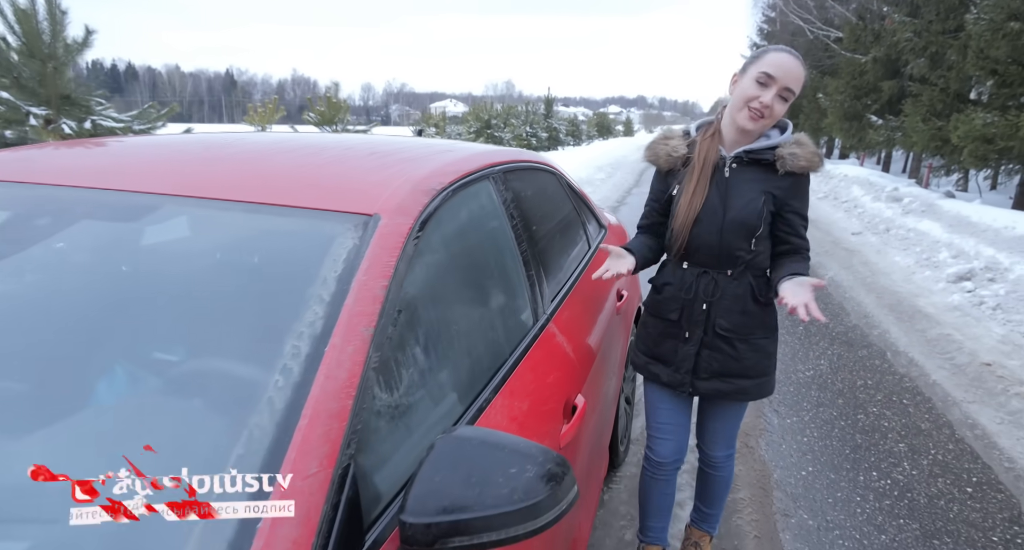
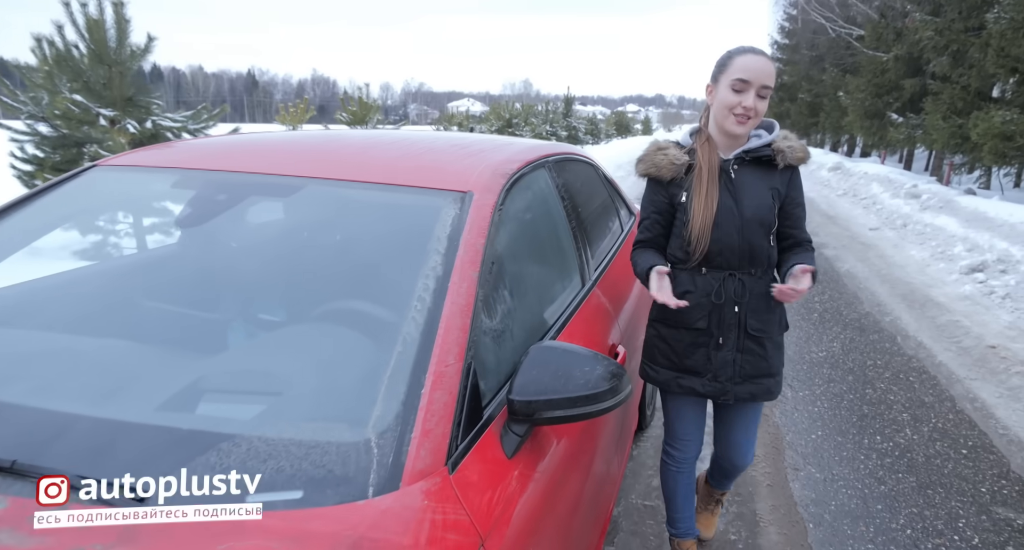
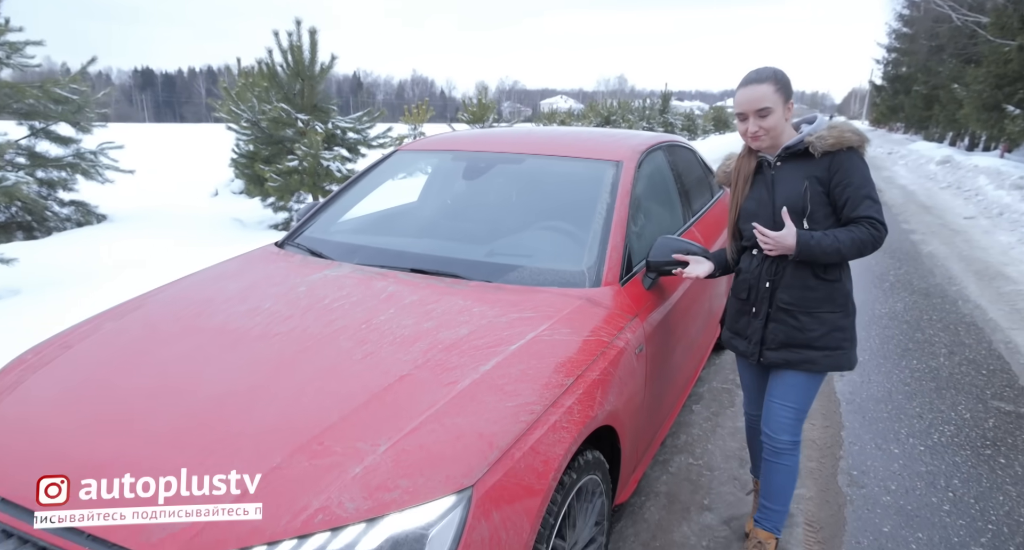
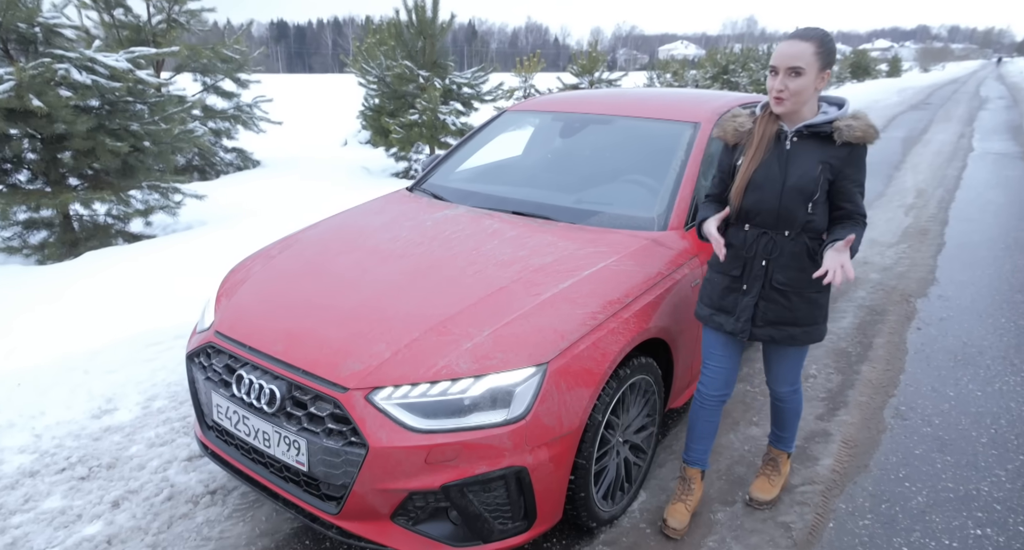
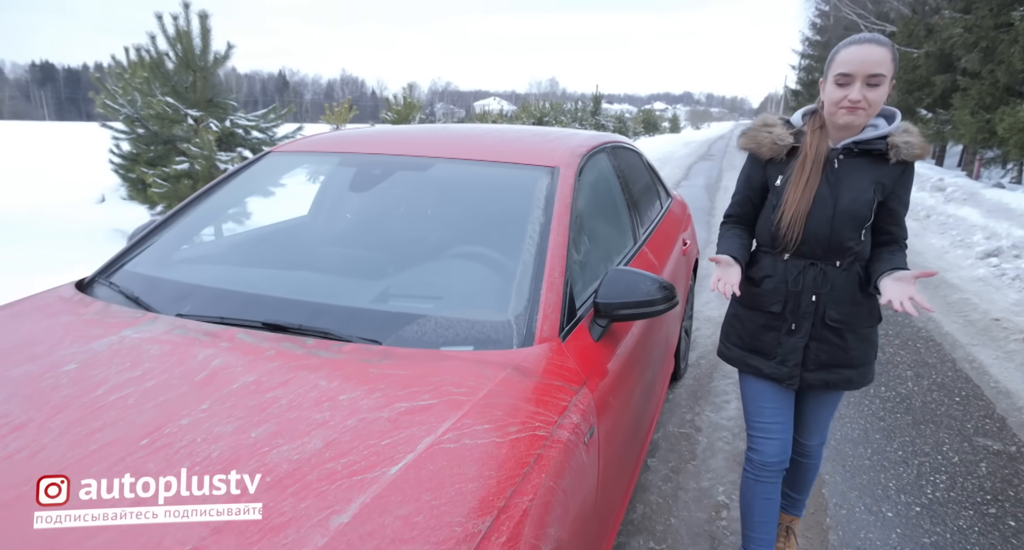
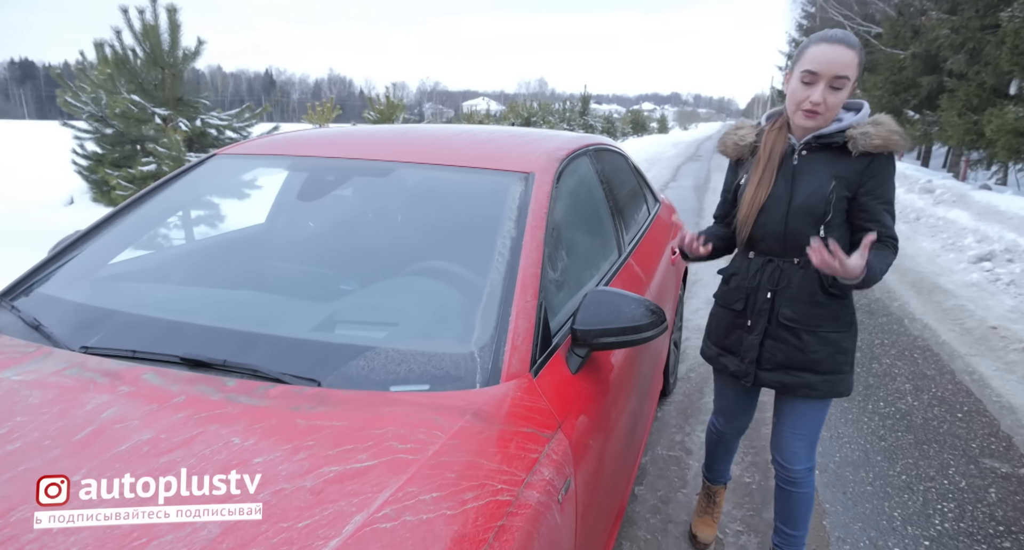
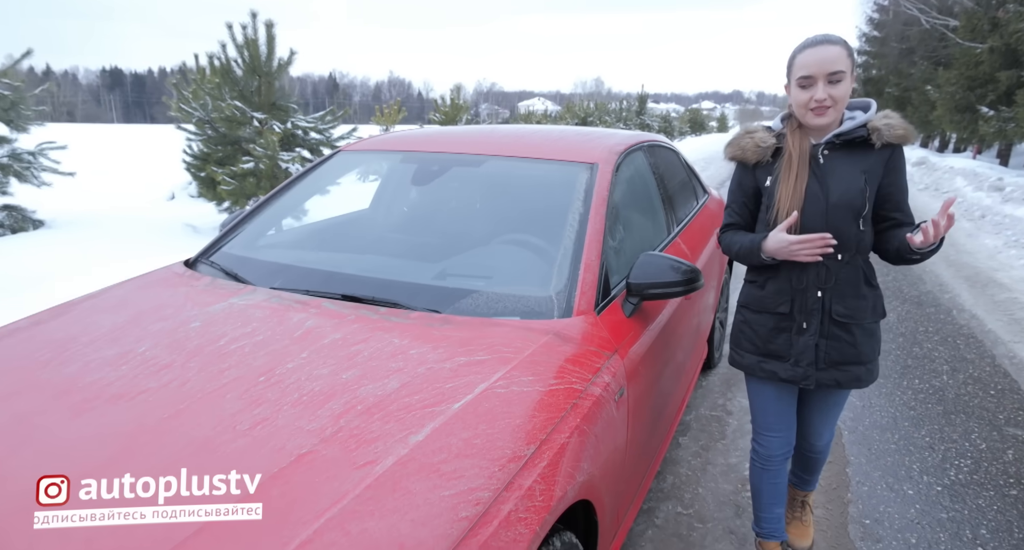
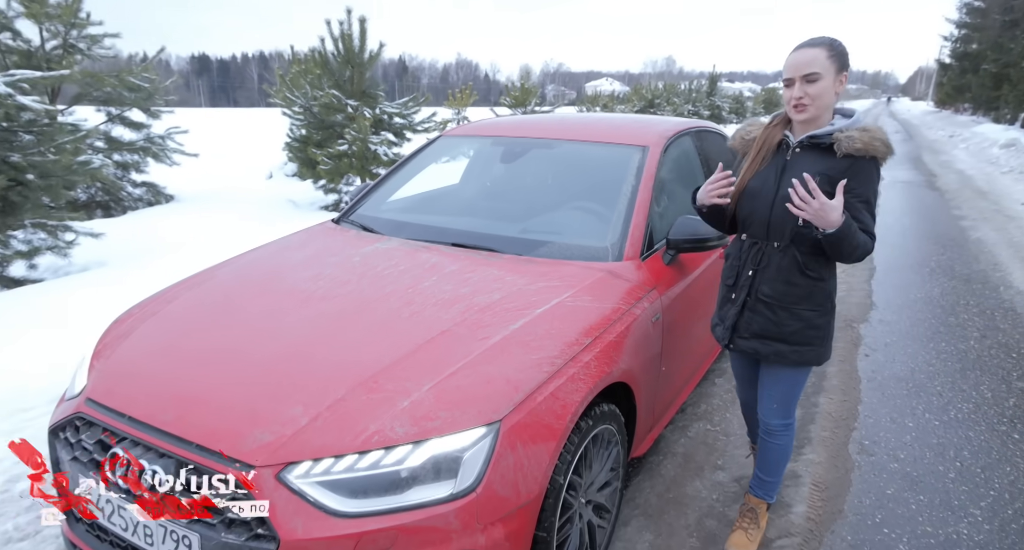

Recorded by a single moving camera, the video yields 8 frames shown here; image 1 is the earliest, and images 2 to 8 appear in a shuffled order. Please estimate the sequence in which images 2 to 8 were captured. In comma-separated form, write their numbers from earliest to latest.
2, 6, 5, 7, 3, 8, 4
